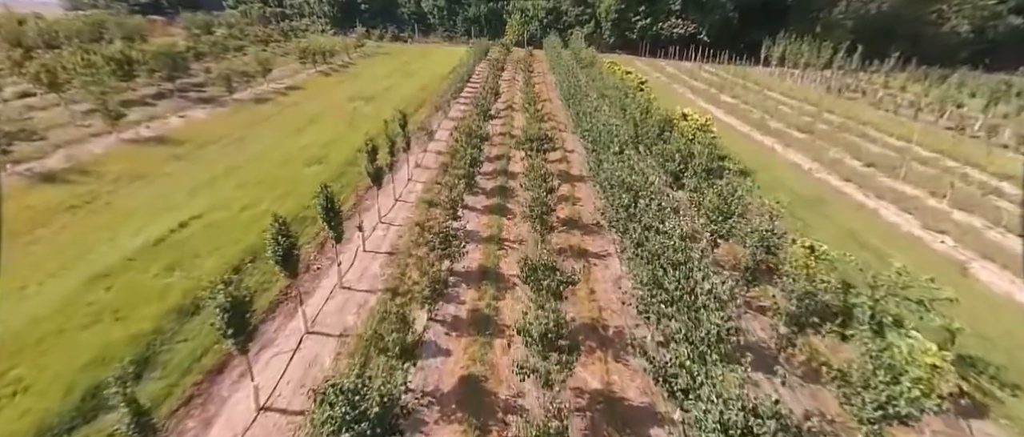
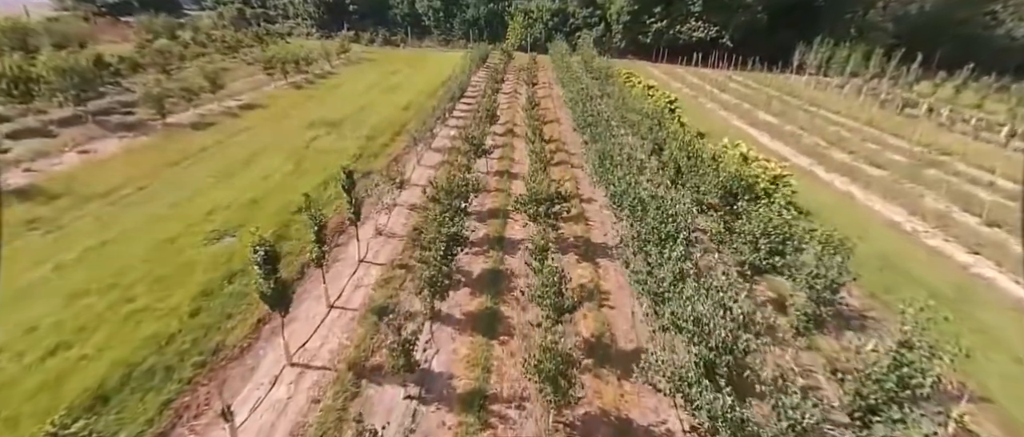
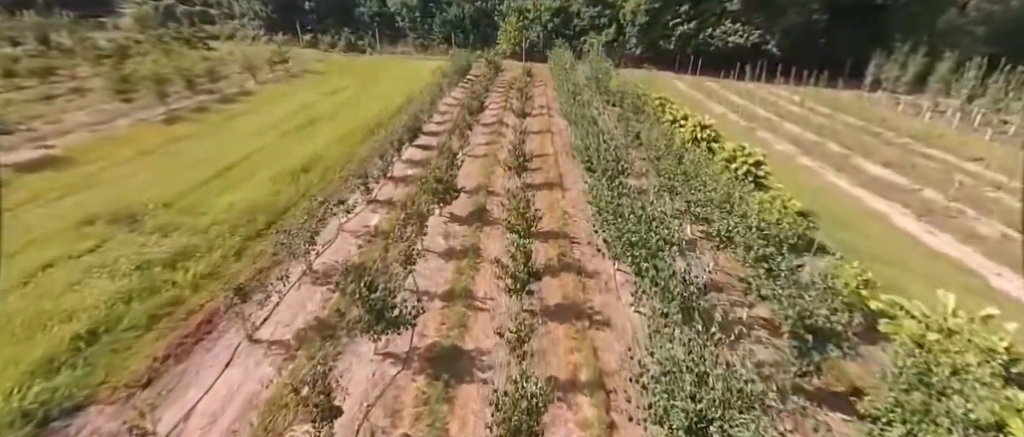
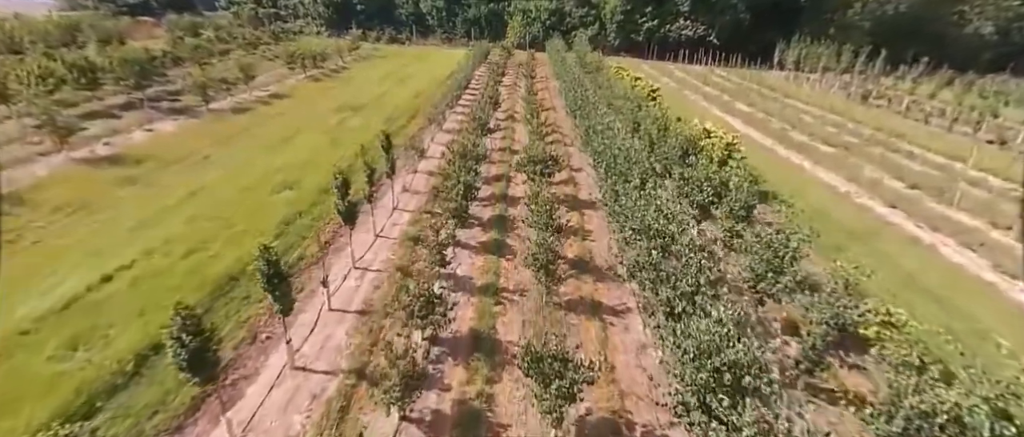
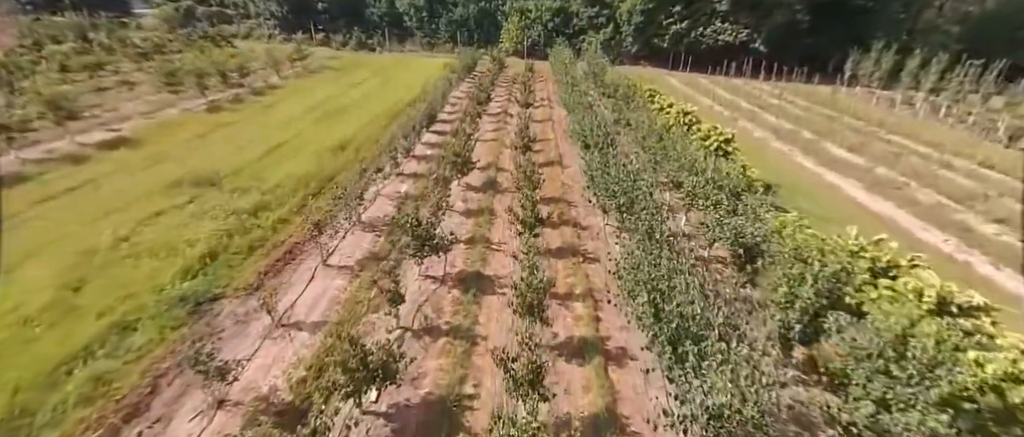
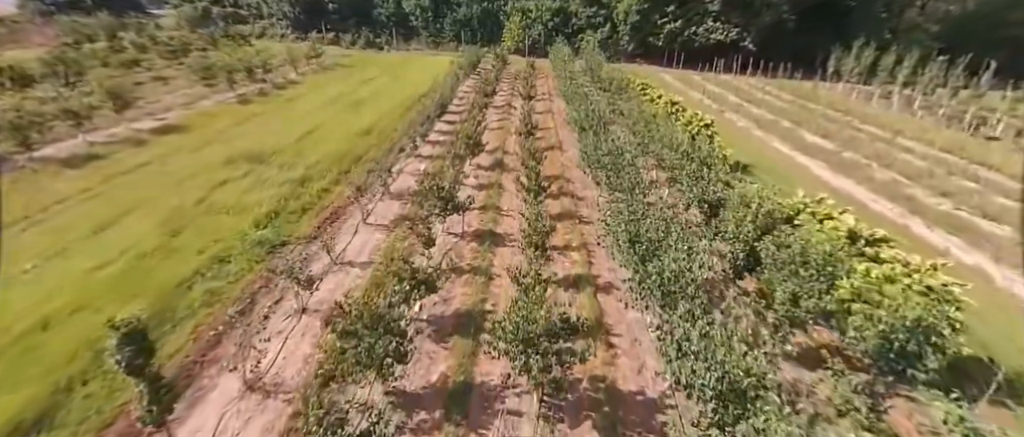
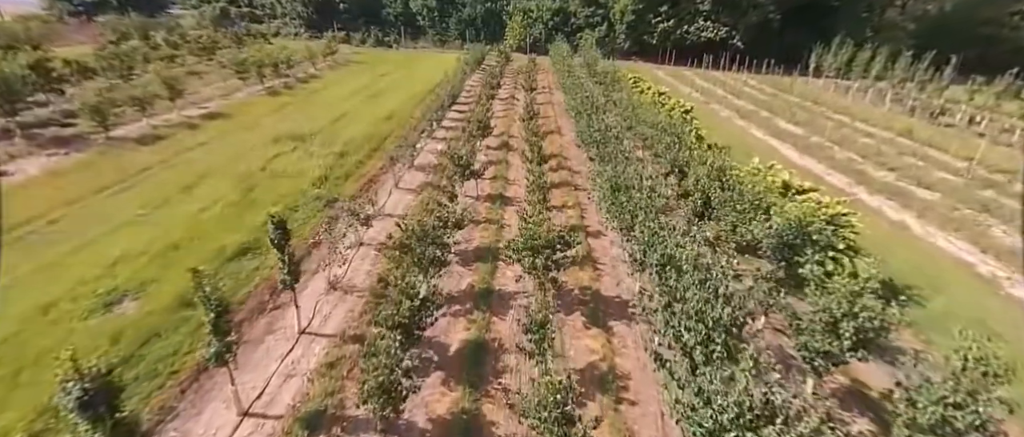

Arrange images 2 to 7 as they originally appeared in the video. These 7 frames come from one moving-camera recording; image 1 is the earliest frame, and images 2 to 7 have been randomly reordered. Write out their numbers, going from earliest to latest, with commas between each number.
4, 2, 7, 6, 5, 3
